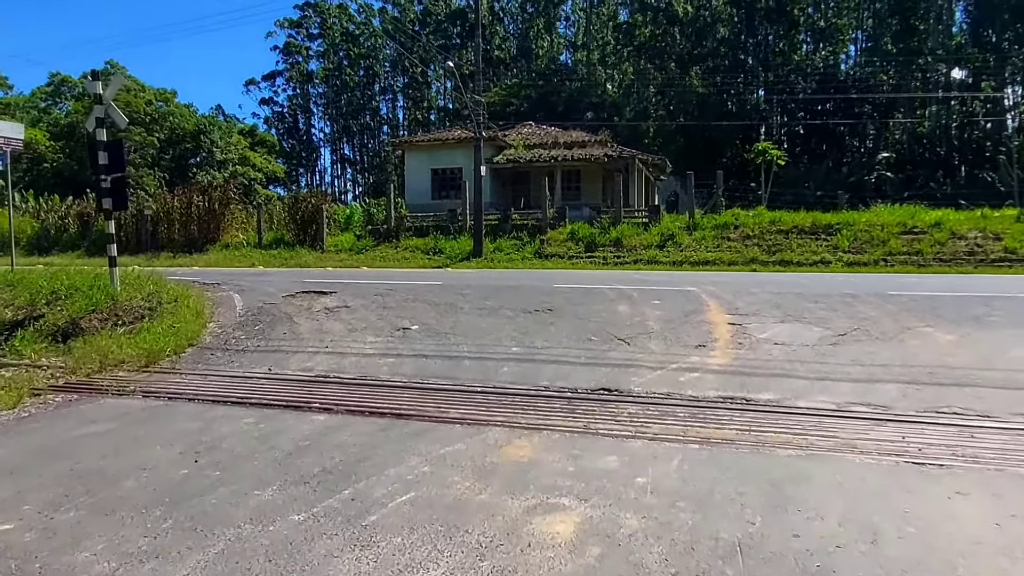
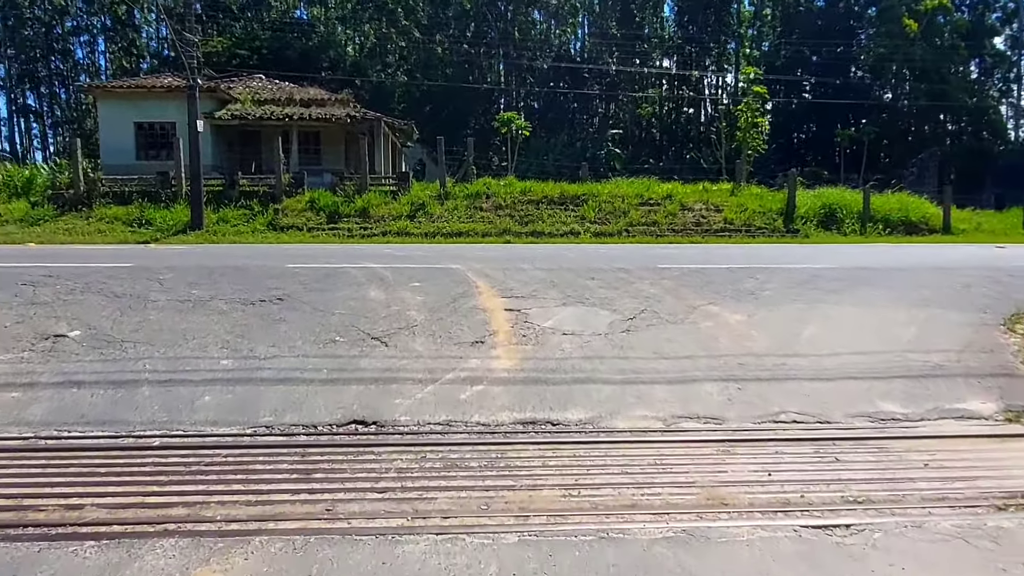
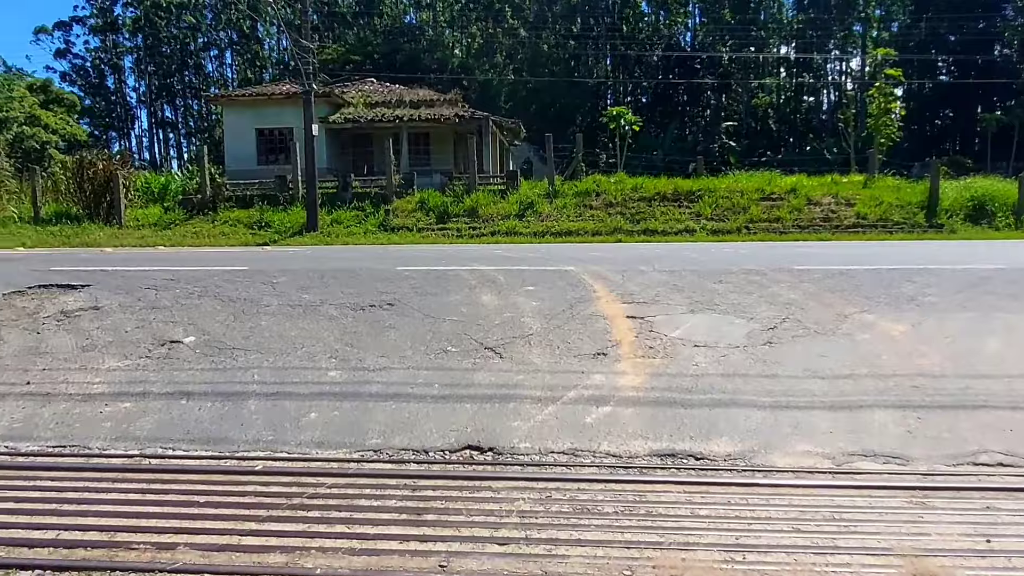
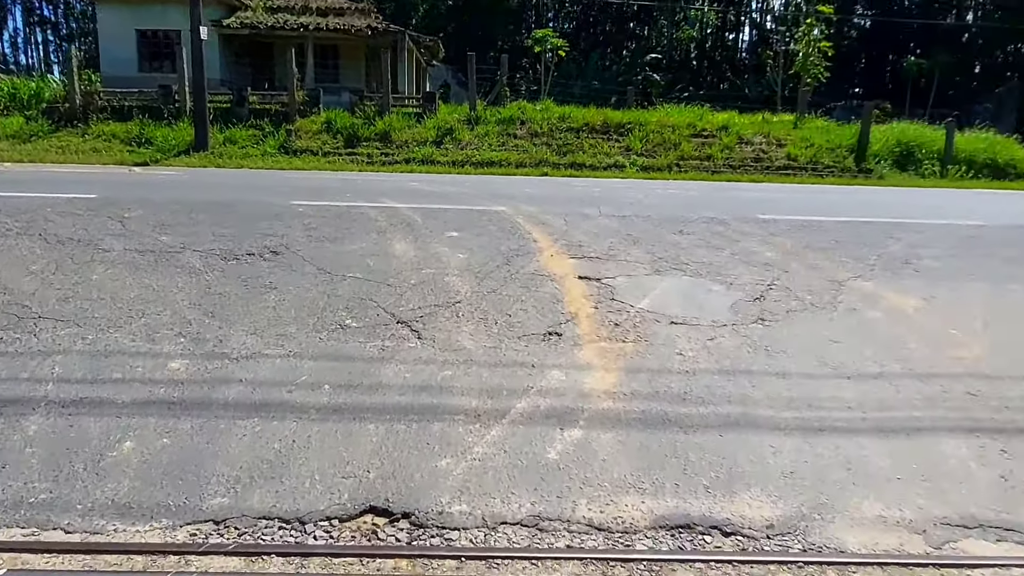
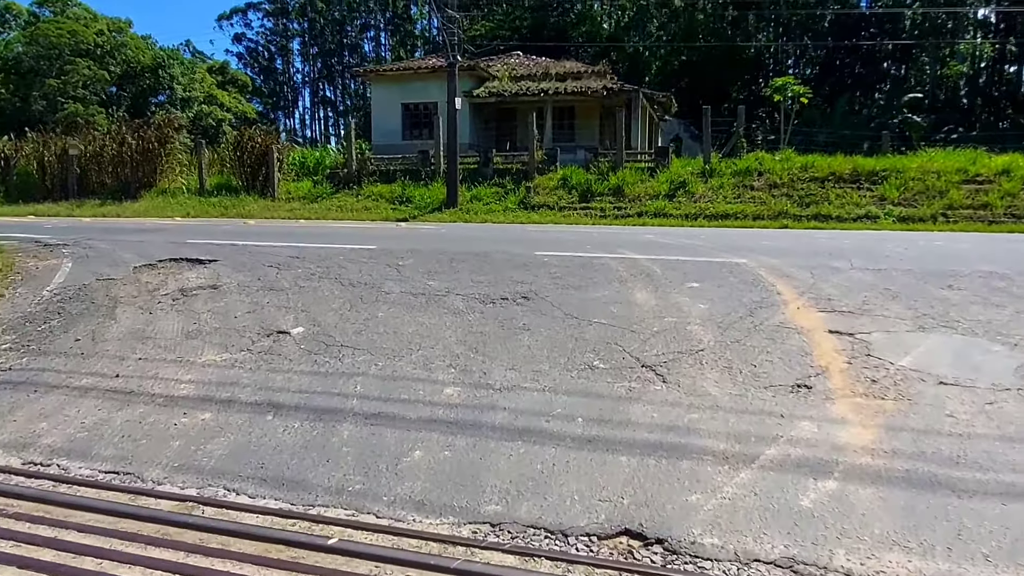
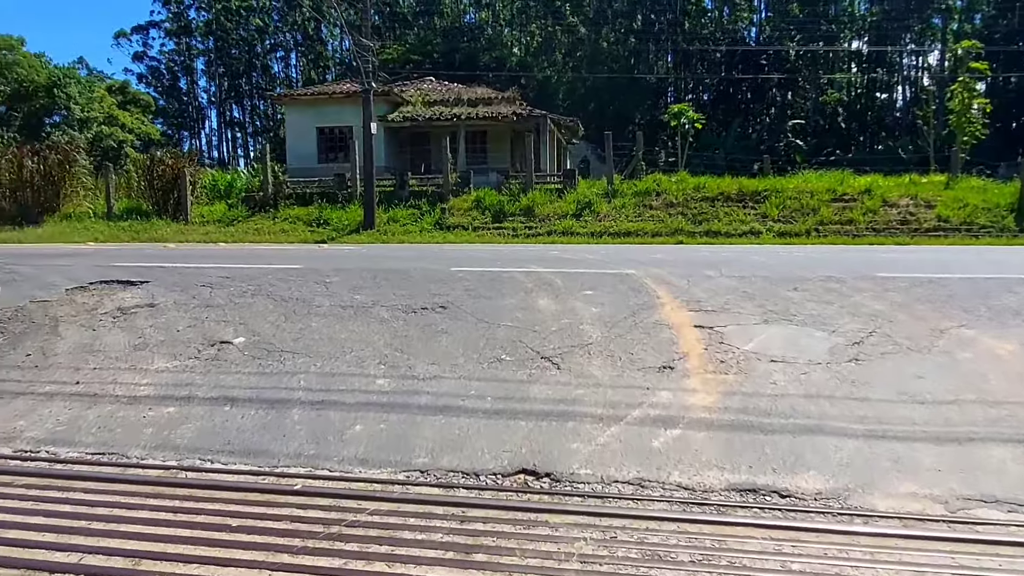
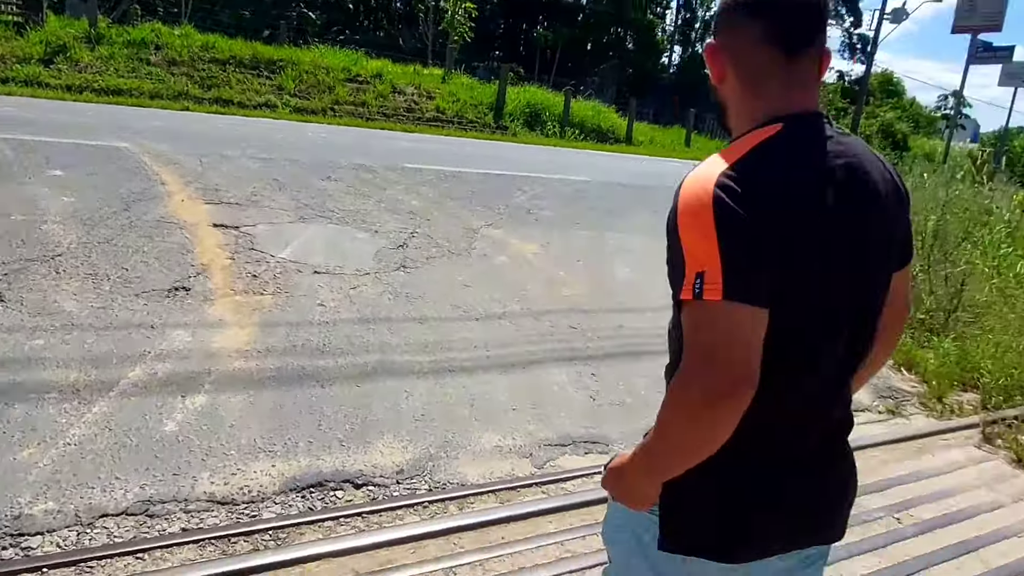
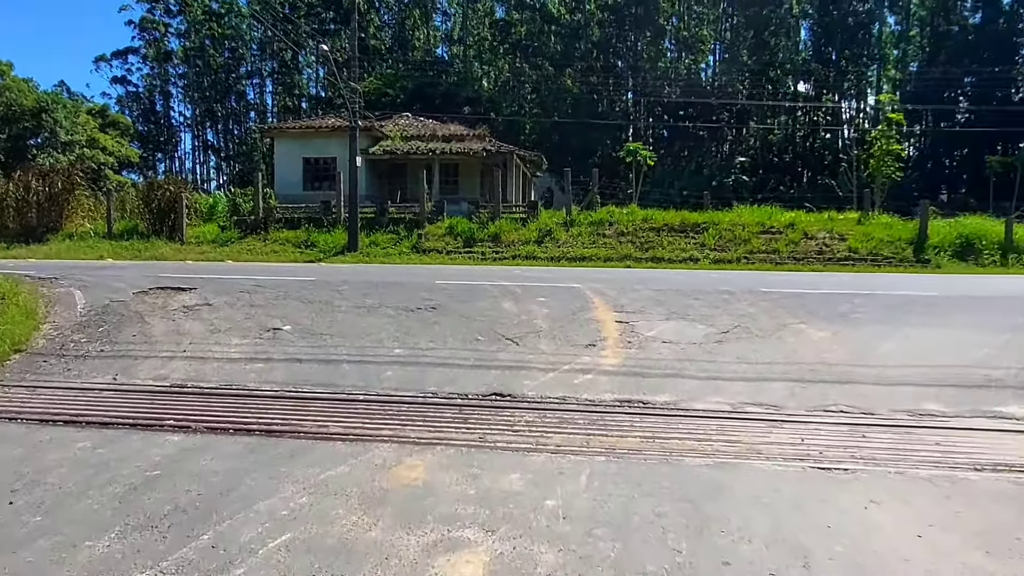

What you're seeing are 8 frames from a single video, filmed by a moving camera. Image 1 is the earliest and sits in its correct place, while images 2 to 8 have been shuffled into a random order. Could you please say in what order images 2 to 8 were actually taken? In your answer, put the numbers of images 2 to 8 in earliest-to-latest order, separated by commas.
8, 2, 3, 6, 5, 4, 7
